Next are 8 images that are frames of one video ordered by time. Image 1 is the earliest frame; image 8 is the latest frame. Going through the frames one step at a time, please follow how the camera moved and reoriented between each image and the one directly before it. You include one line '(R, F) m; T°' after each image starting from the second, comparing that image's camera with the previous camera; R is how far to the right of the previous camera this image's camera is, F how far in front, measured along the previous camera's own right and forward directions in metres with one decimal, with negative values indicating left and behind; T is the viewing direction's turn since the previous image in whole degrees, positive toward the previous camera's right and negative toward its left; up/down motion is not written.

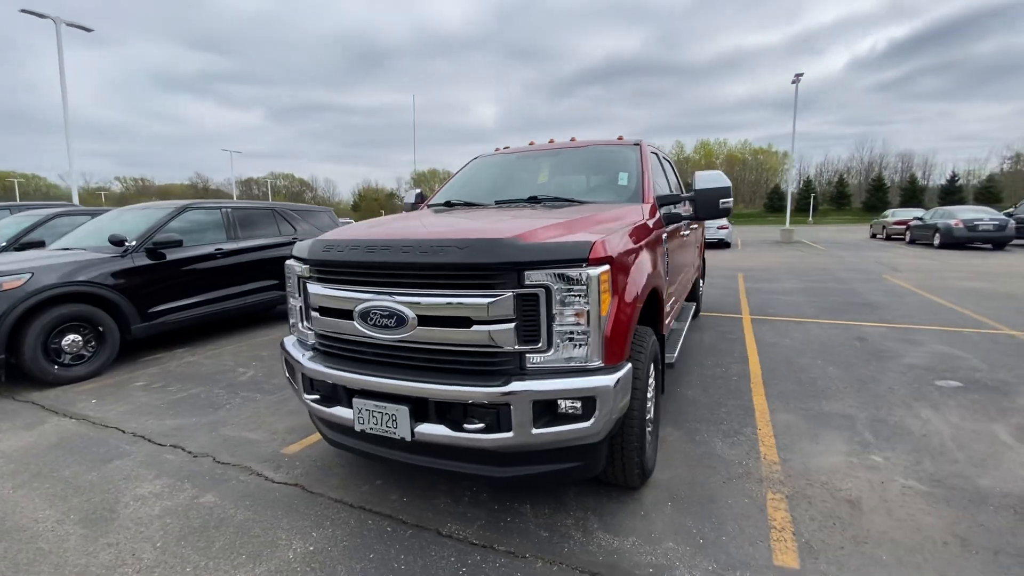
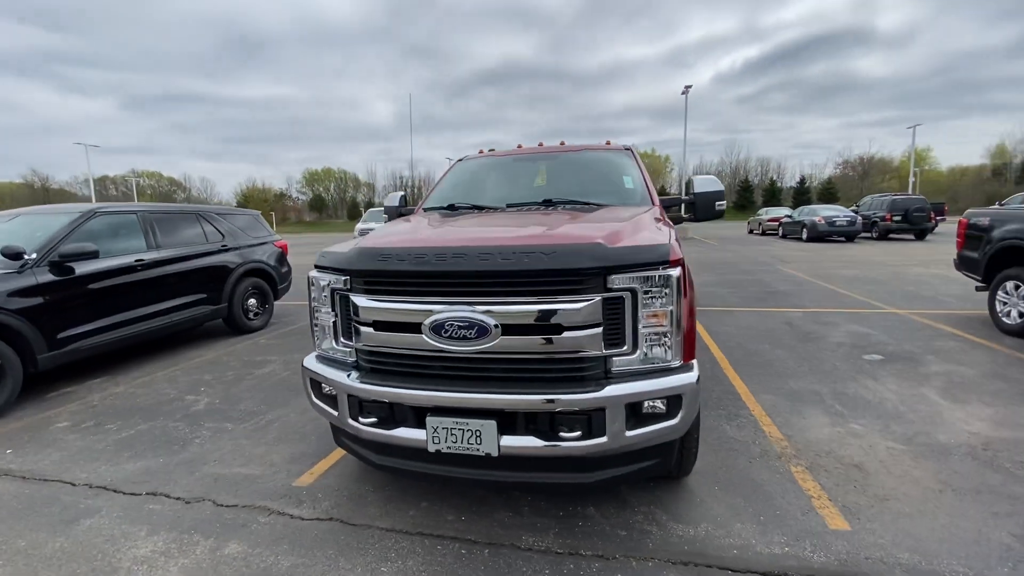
(-0.9, +0.1) m; +12°
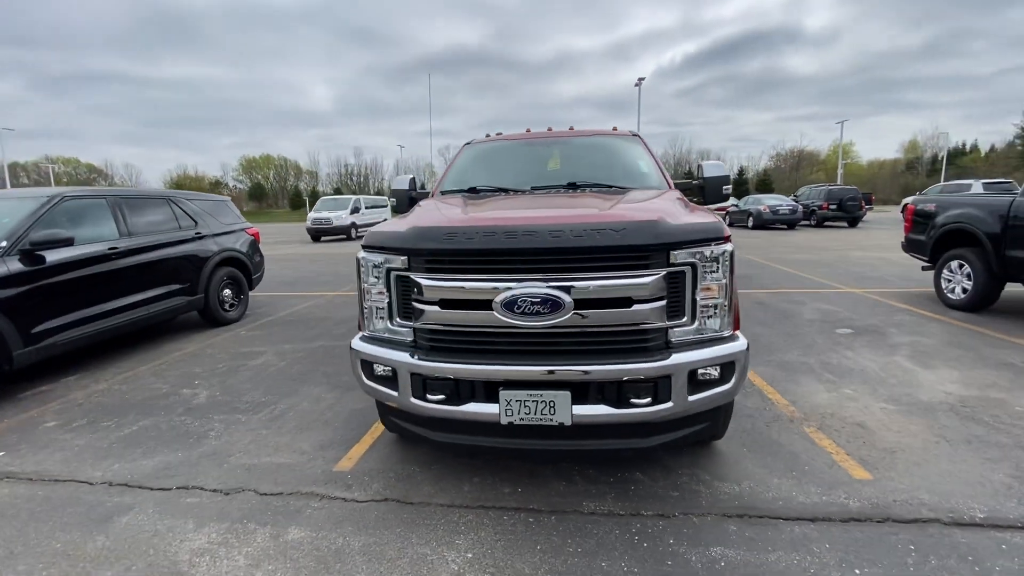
(-0.6, 0.0) m; +6°
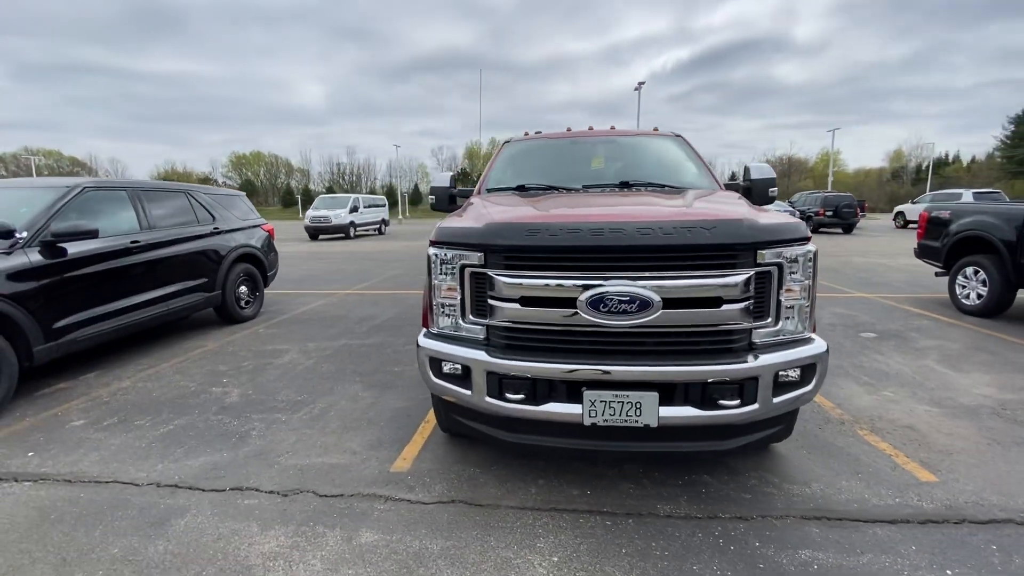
(-0.5, +0.1) m; +1°
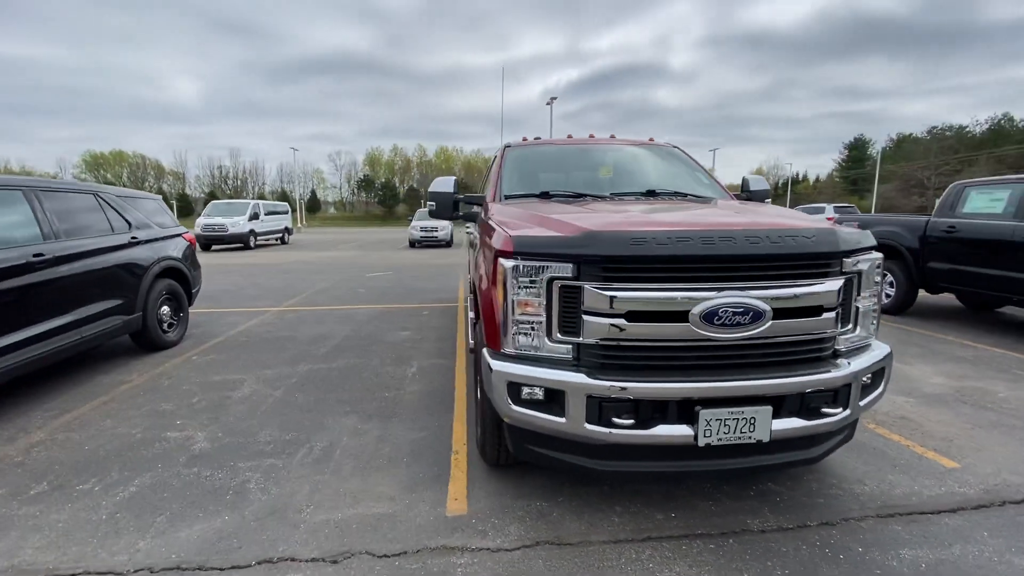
(-0.9, +0.3) m; +12°
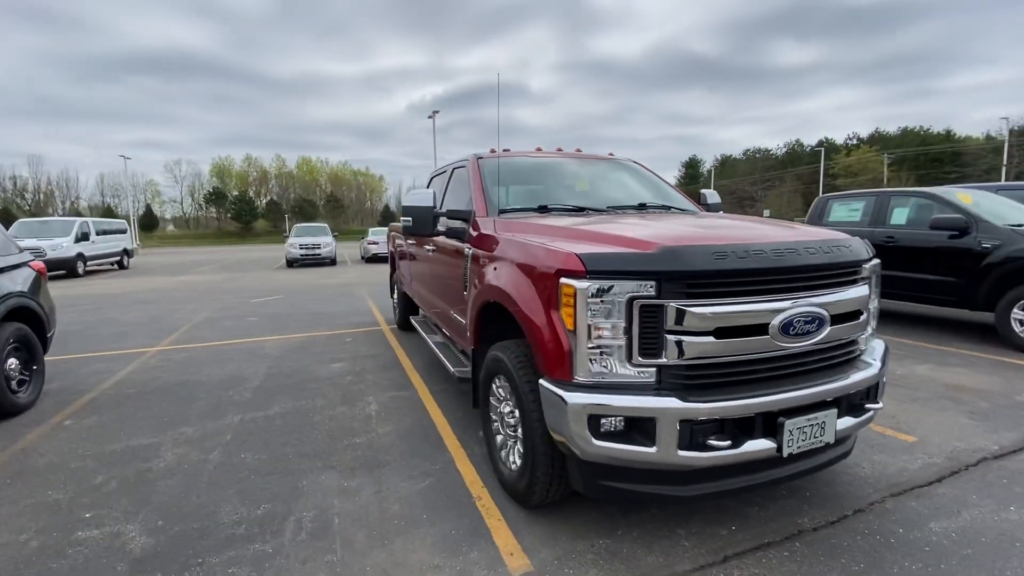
(-0.9, +0.4) m; +15°
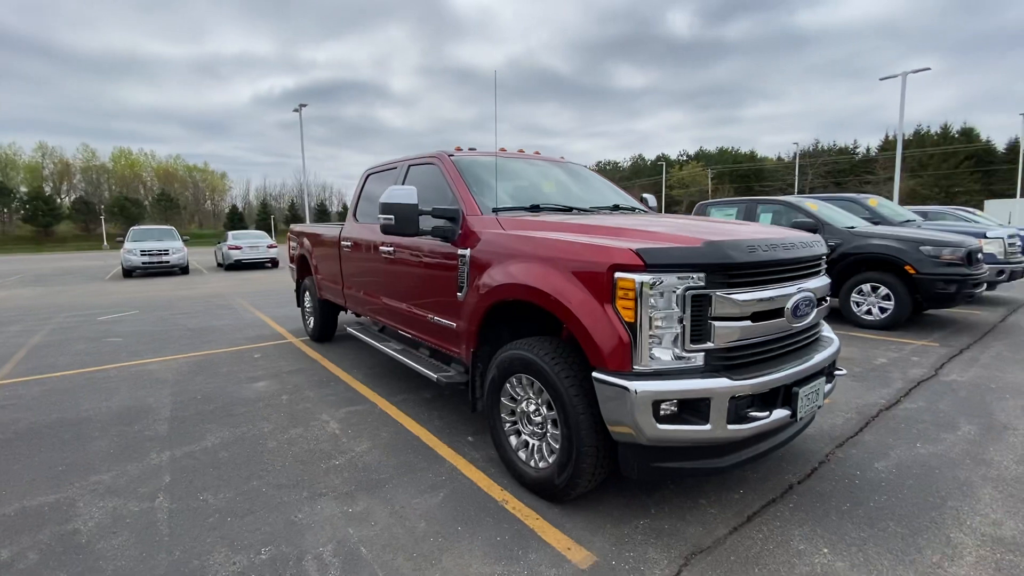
(-0.9, +0.1) m; +16°
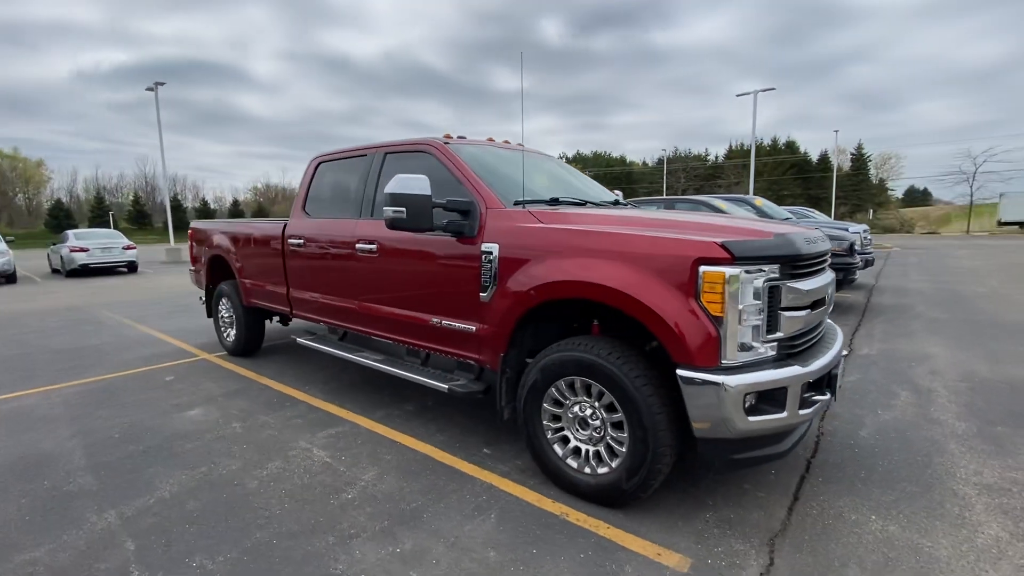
(-0.9, +0.3) m; +14°
